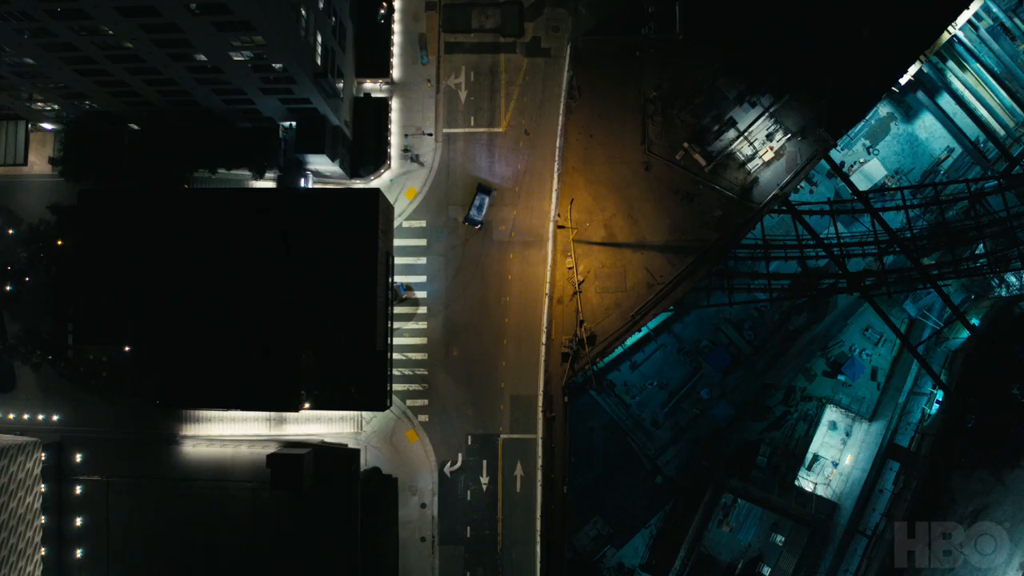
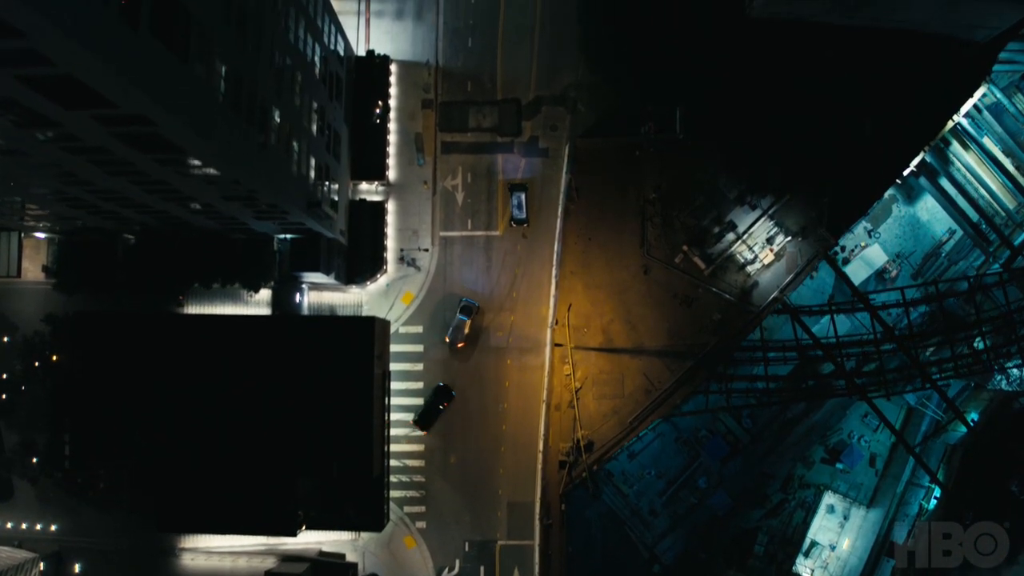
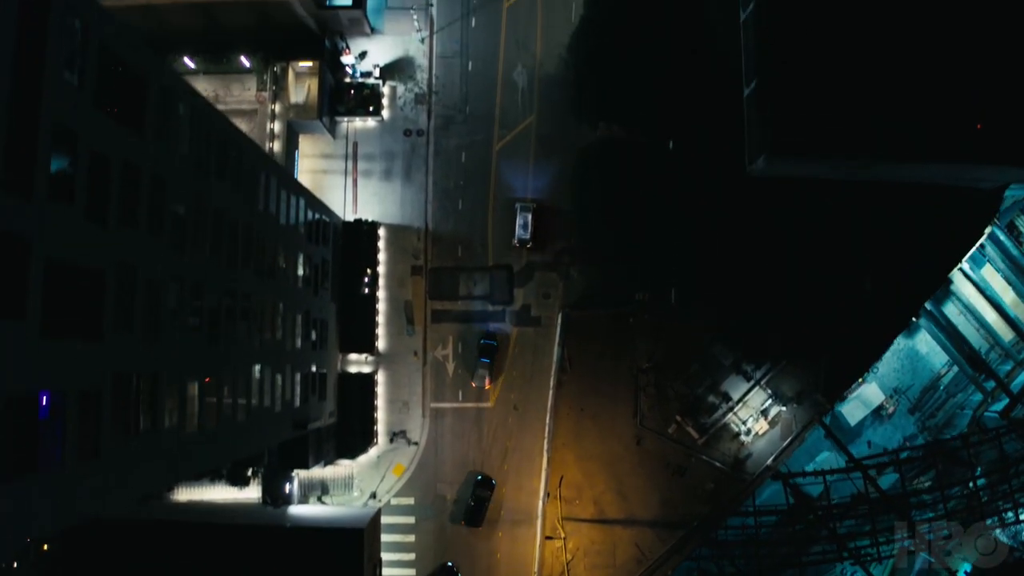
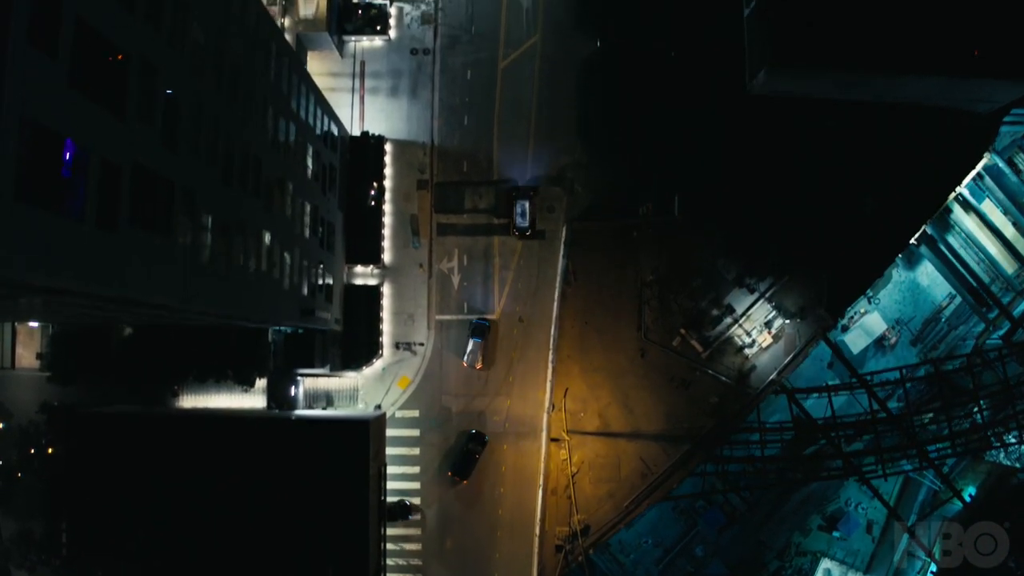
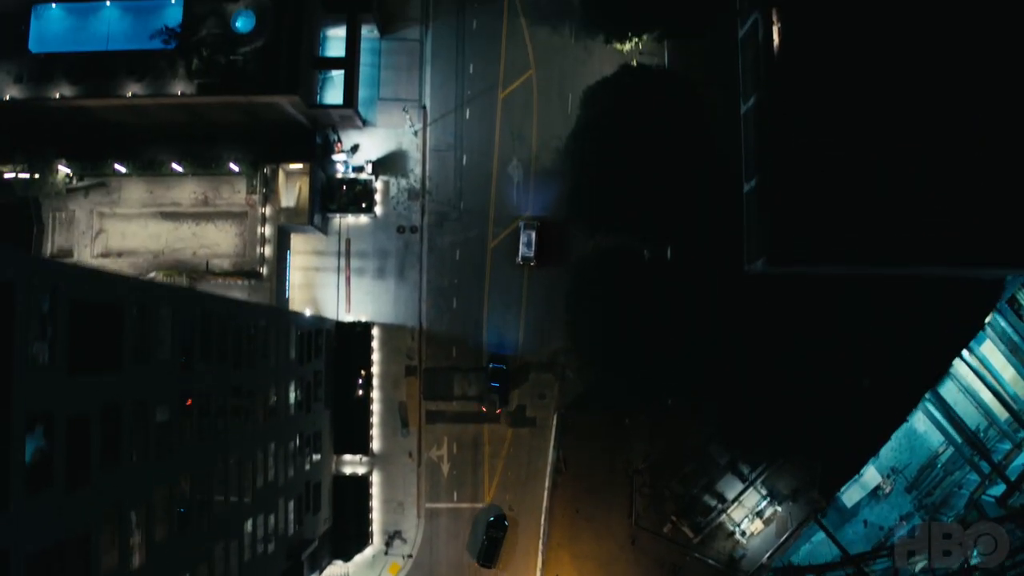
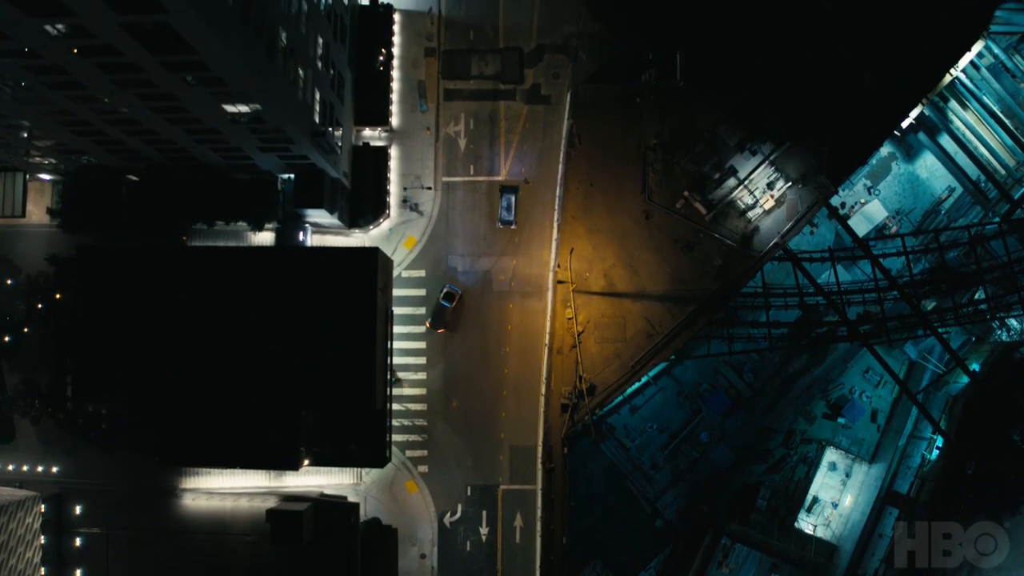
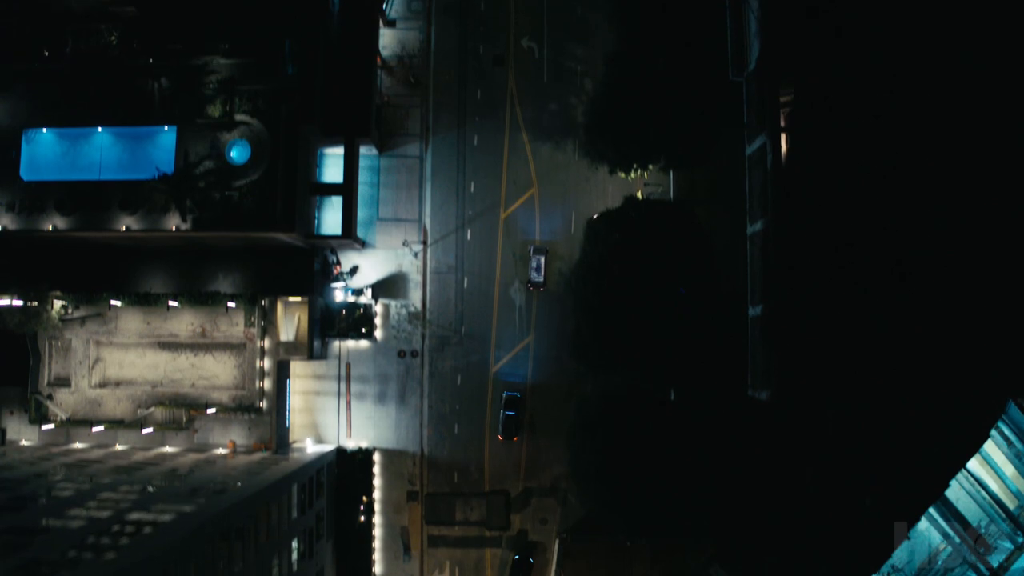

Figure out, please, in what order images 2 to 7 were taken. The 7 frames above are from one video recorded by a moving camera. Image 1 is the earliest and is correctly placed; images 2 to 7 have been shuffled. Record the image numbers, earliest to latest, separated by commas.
6, 2, 4, 3, 5, 7
